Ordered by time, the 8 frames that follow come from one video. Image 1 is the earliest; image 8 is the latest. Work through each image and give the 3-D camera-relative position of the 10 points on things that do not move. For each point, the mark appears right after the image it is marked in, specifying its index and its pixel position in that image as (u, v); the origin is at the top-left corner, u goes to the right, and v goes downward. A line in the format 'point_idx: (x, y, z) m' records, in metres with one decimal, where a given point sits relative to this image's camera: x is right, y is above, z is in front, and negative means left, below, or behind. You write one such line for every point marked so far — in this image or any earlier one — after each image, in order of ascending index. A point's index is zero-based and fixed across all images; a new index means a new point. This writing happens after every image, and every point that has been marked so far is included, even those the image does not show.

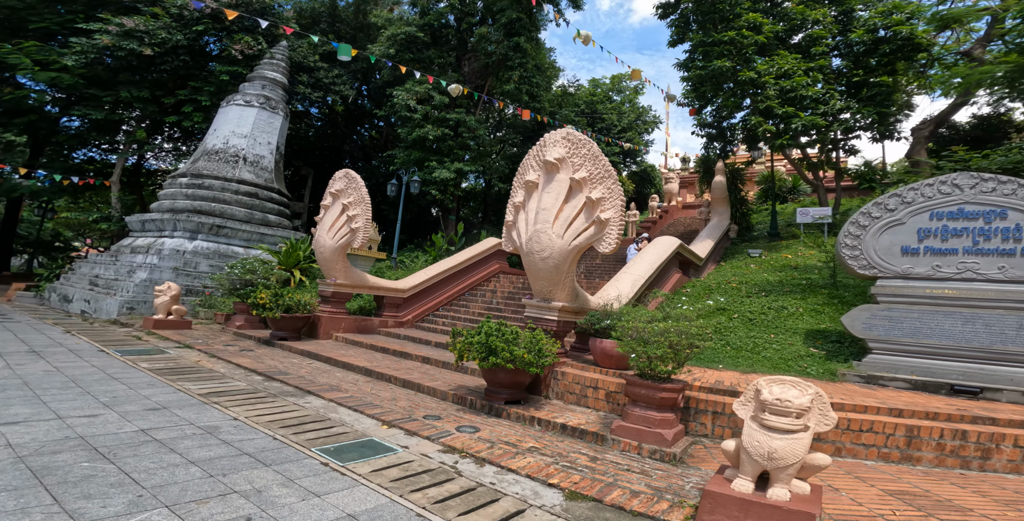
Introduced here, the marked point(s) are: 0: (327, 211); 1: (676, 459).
0: (-3.1, +0.8, +7.5) m
1: (+1.0, -1.2, +2.8) m
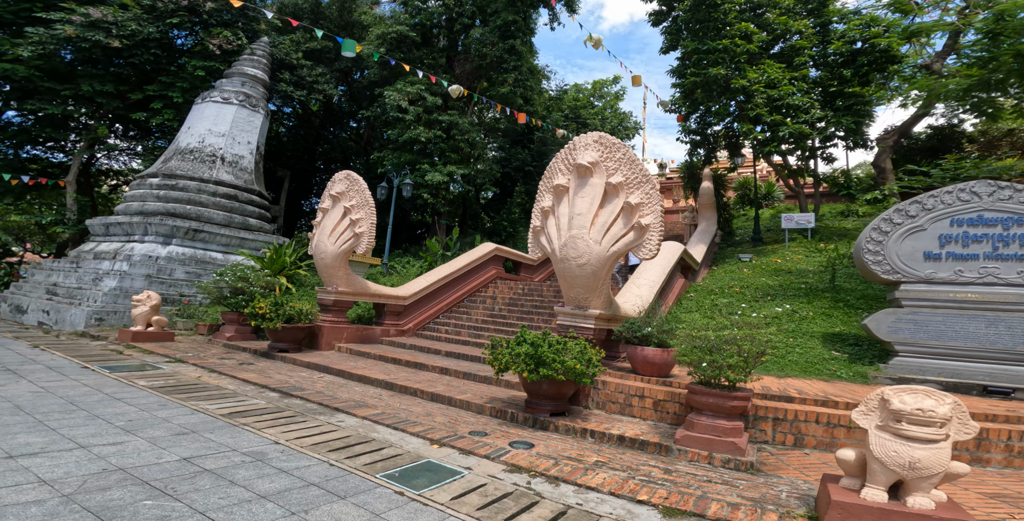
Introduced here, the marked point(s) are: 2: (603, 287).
0: (-2.9, +0.7, +7.1) m
1: (+1.5, -1.3, +2.7) m
2: (+0.9, -0.3, +4.4) m
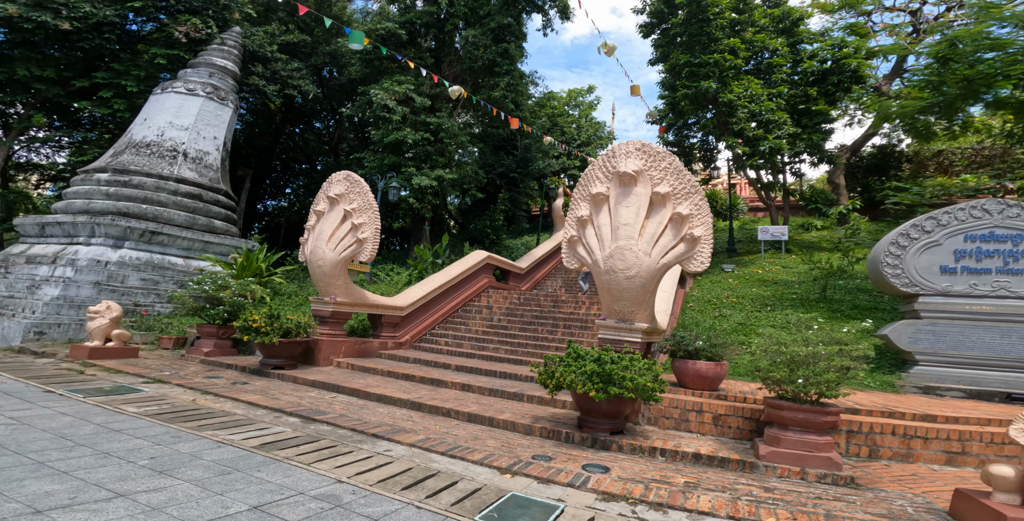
0: (-2.8, +0.6, +6.6) m
1: (+2.1, -1.3, +2.7) m
2: (+1.3, -0.4, +4.3) m
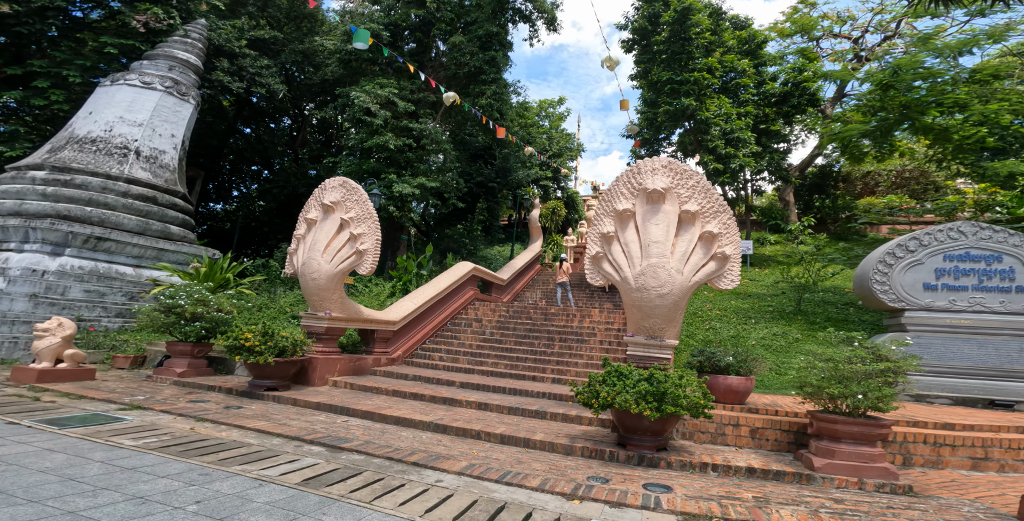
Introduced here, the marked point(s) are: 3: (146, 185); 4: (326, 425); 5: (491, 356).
0: (-2.7, +0.4, +6.2) m
1: (+2.6, -1.5, +2.8) m
2: (+1.6, -0.6, +4.4) m
3: (-7.7, +1.6, +9.4) m
4: (-1.8, -1.6, +4.3) m
5: (-0.3, -1.6, +7.3) m
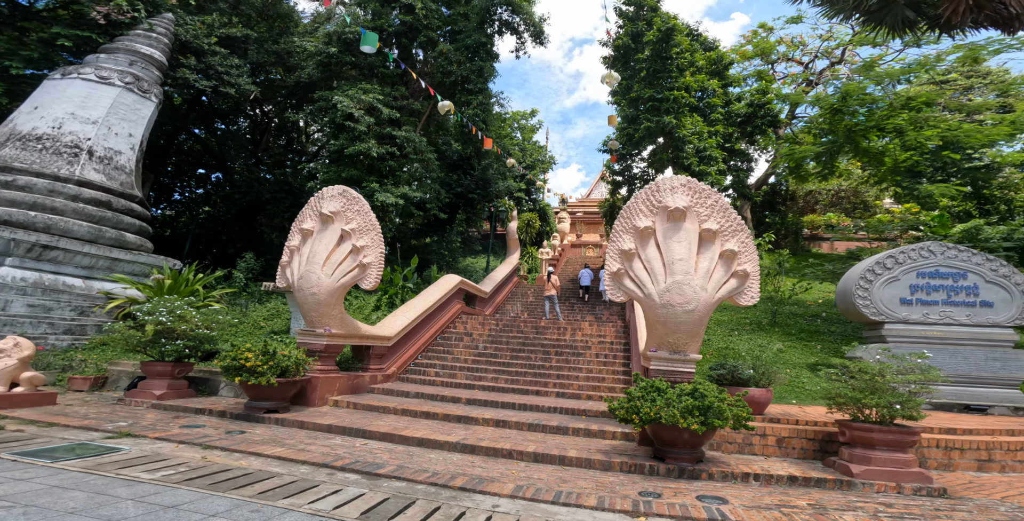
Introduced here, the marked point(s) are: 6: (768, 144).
0: (-2.6, +0.3, +5.9) m
1: (+3.0, -1.6, +3.1) m
2: (+1.9, -0.7, +4.5) m
3: (-7.9, +1.4, +8.6) m
4: (-1.5, -1.7, +4.1) m
5: (-0.4, -1.8, +7.2) m
6: (+7.4, +3.4, +12.9) m
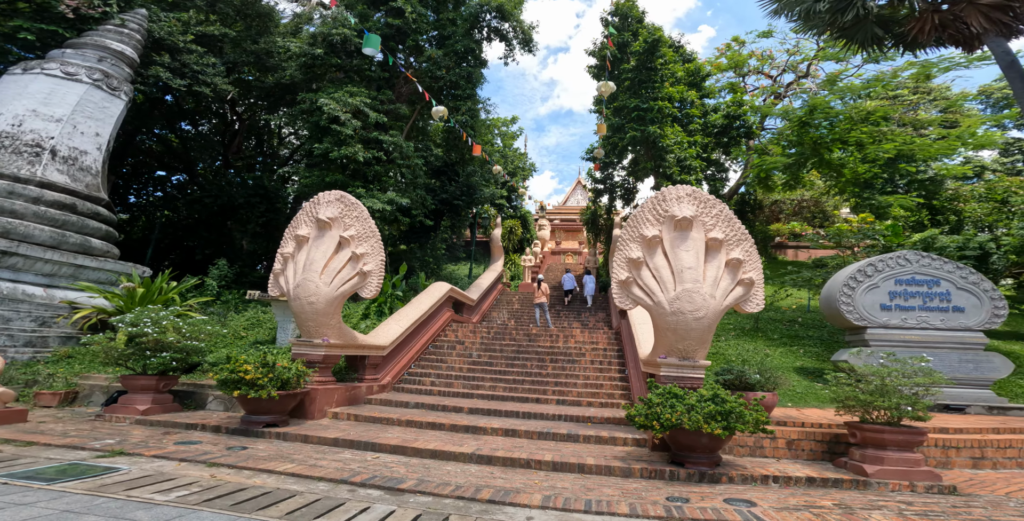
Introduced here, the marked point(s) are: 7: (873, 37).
0: (-2.6, +0.2, +5.7) m
1: (+3.2, -1.7, +3.3) m
2: (+2.0, -0.8, +4.6) m
3: (-8.0, +1.3, +8.0) m
4: (-1.3, -1.8, +4.0) m
5: (-0.4, -1.9, +7.2) m
6: (+6.9, +3.1, +13.4) m
7: (+6.3, +4.0, +7.8) m
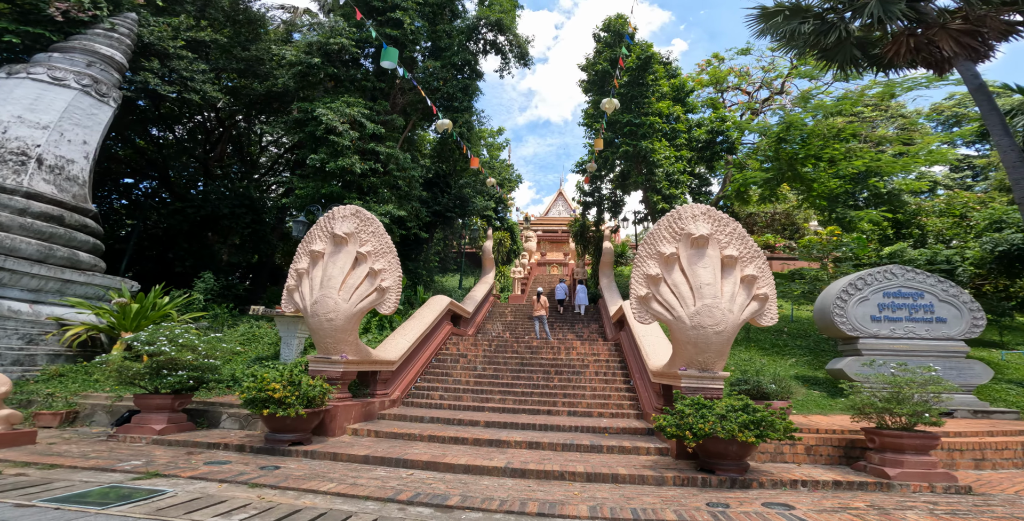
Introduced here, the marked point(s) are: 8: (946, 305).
0: (-2.3, 0.0, +5.7) m
1: (+3.6, -1.8, +3.5) m
2: (+2.3, -1.0, +4.9) m
3: (-7.9, +1.0, +7.7) m
4: (-1.0, -2.0, +4.0) m
5: (-0.3, -2.1, +7.2) m
6: (+6.6, +2.8, +14.0) m
7: (+6.4, +3.7, +8.4) m
8: (+6.4, -0.6, +6.6) m
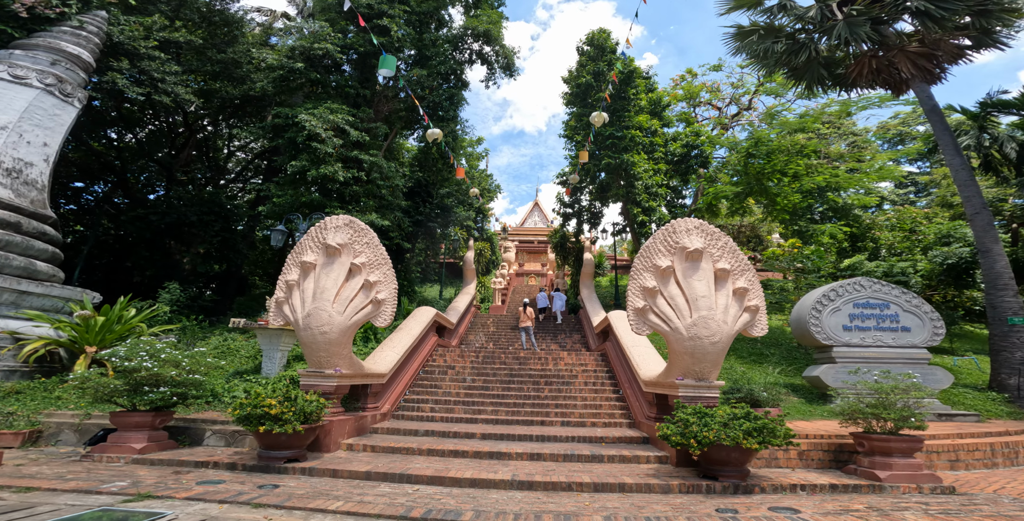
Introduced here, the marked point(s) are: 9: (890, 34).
0: (-2.3, -0.2, +5.6) m
1: (+3.7, -1.9, +3.8) m
2: (+2.4, -1.1, +5.0) m
3: (-8.1, +0.9, +7.2) m
4: (-0.9, -2.1, +3.9) m
5: (-0.4, -2.3, +7.2) m
6: (+6.0, +2.4, +14.5) m
7: (+6.2, +3.5, +9.0) m
8: (+6.3, -0.8, +7.1) m
9: (+6.7, +3.9, +7.9) m
